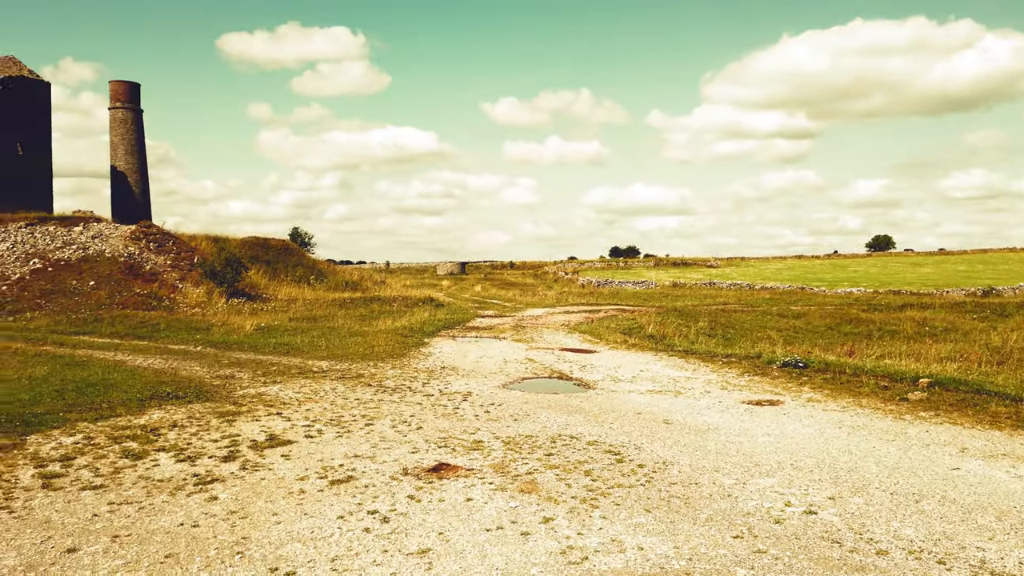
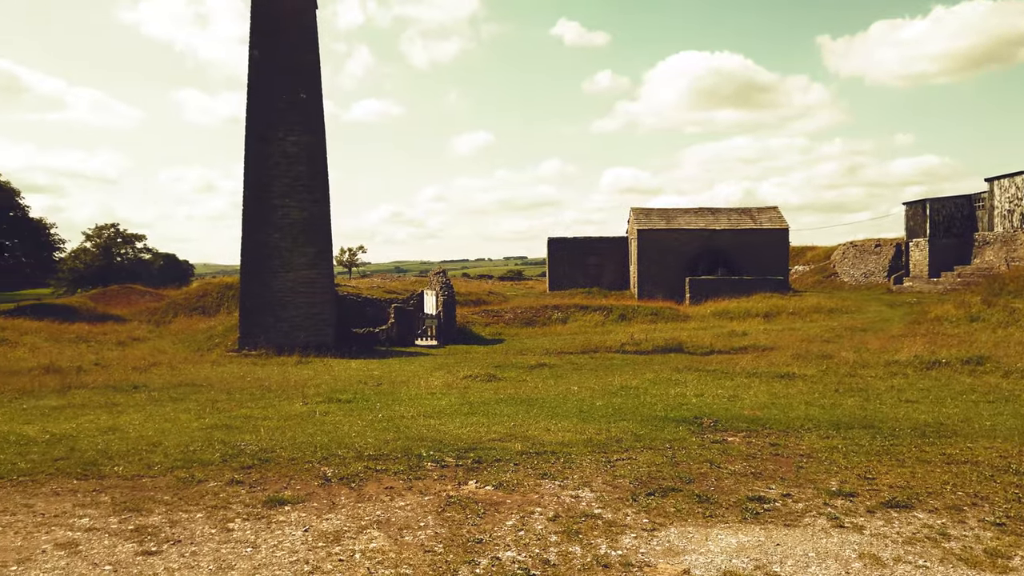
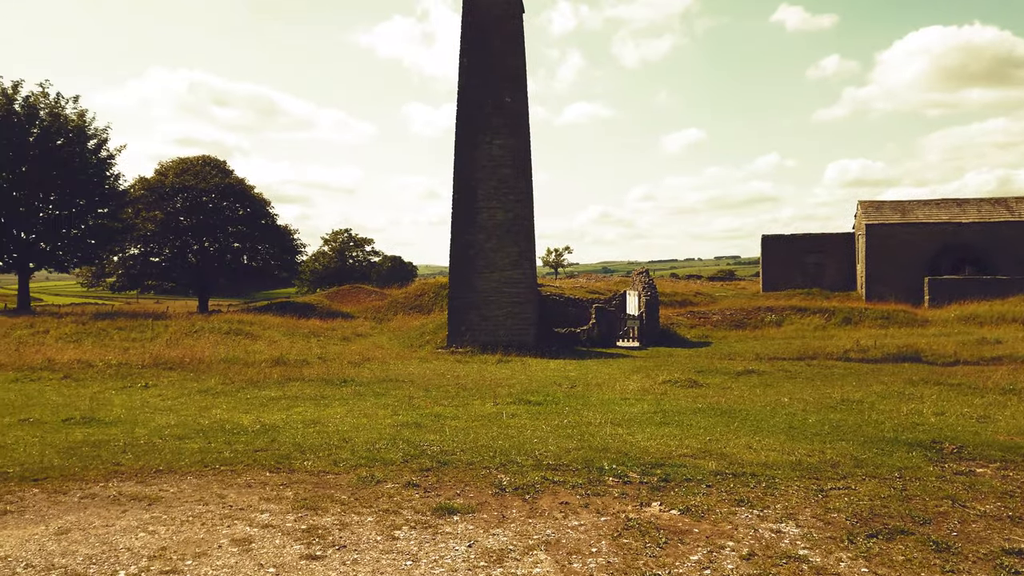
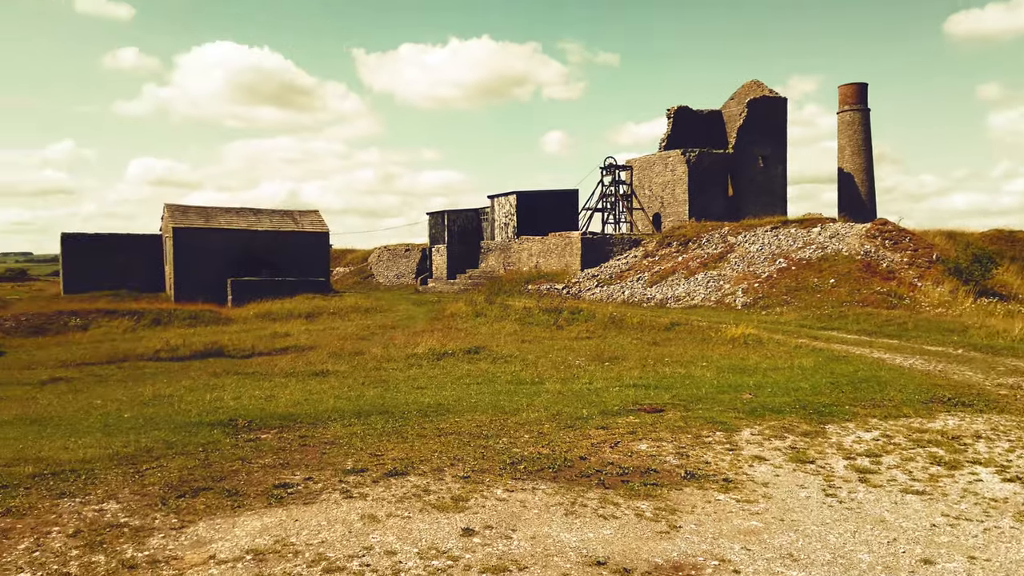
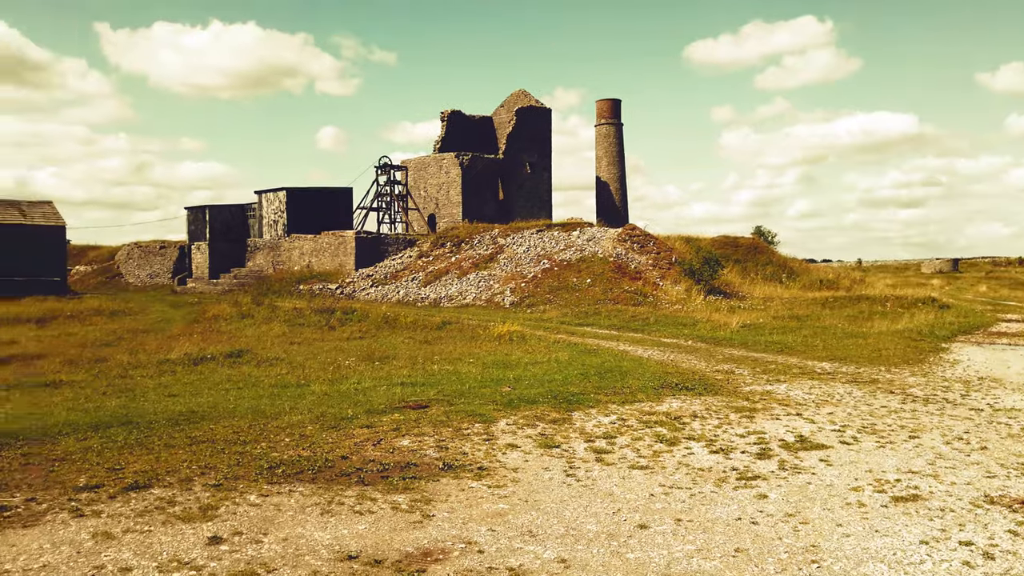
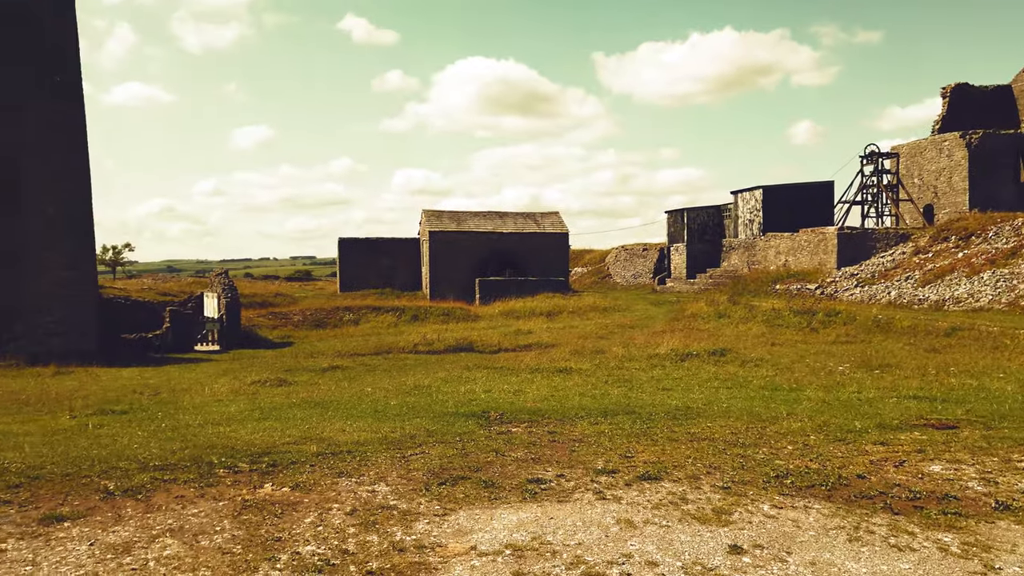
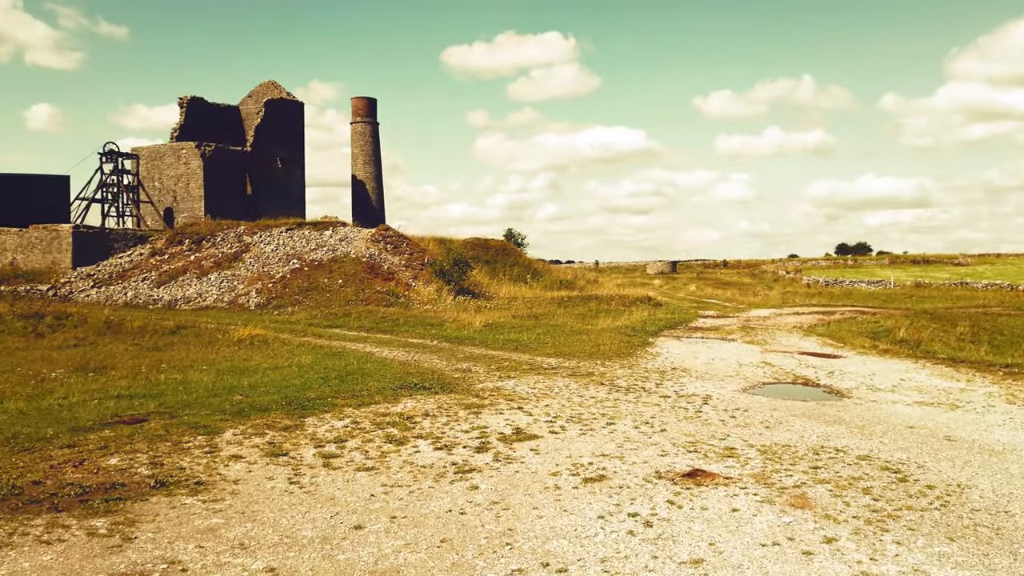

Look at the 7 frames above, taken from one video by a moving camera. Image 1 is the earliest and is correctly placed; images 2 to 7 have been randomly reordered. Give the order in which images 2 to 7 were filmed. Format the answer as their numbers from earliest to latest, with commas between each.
7, 5, 4, 6, 2, 3
